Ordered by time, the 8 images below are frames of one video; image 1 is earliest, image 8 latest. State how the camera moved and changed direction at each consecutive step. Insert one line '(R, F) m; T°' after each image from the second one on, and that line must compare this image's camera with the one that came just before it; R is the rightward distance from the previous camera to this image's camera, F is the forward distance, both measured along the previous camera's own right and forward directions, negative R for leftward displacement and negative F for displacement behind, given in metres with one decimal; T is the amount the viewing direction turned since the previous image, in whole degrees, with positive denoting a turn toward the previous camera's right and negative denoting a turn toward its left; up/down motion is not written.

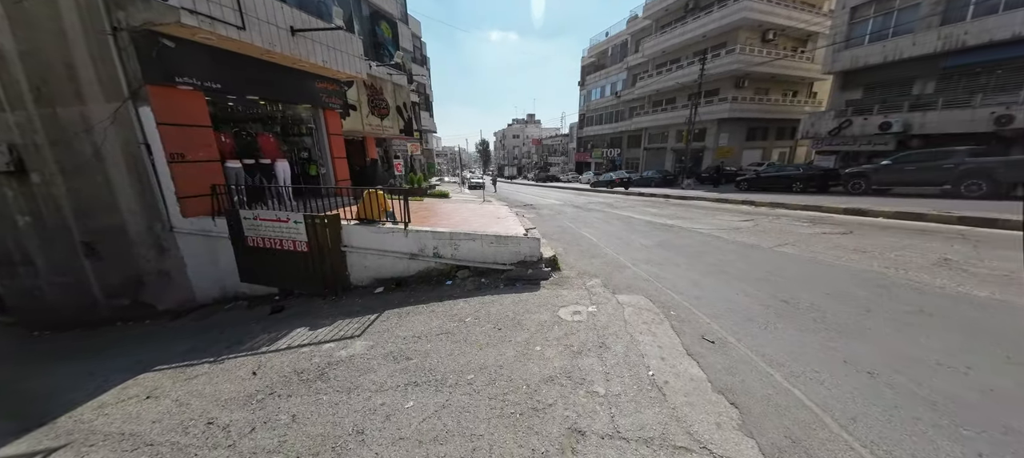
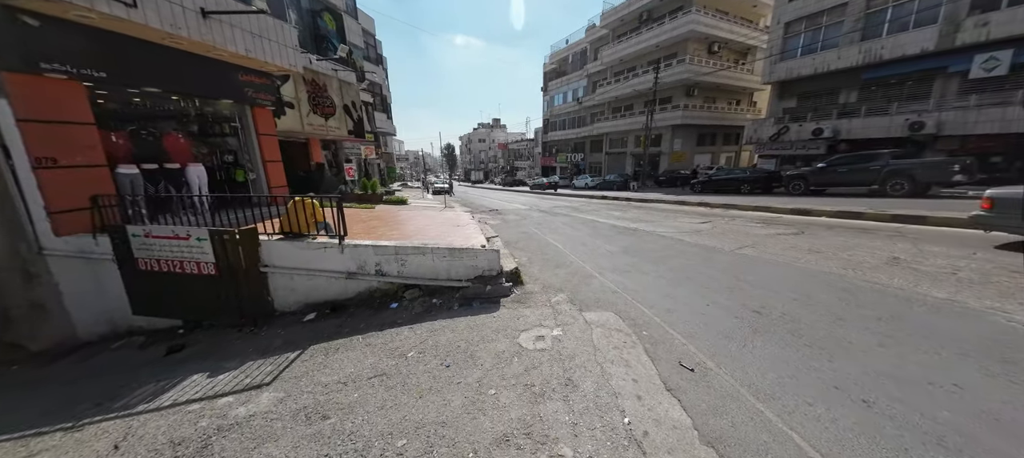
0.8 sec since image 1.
(+0.2, +0.5) m; +6°
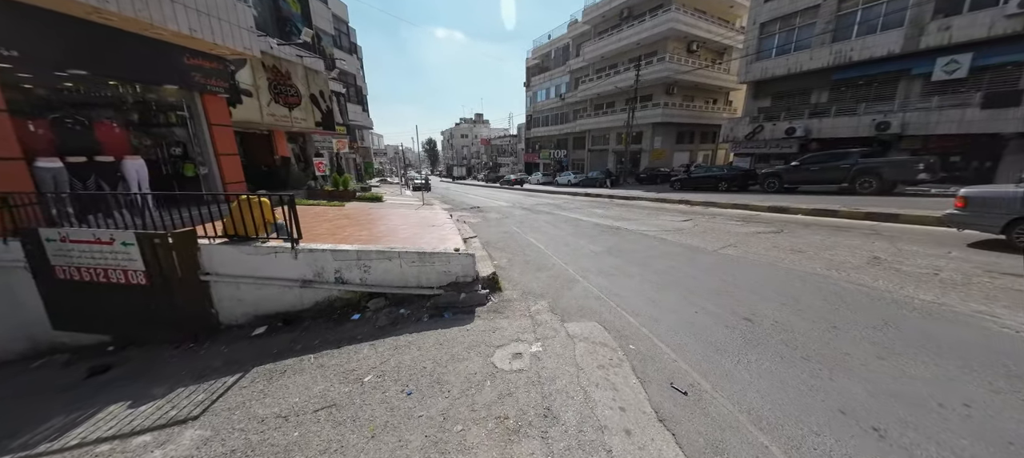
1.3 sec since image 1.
(+0.1, +0.4) m; +3°
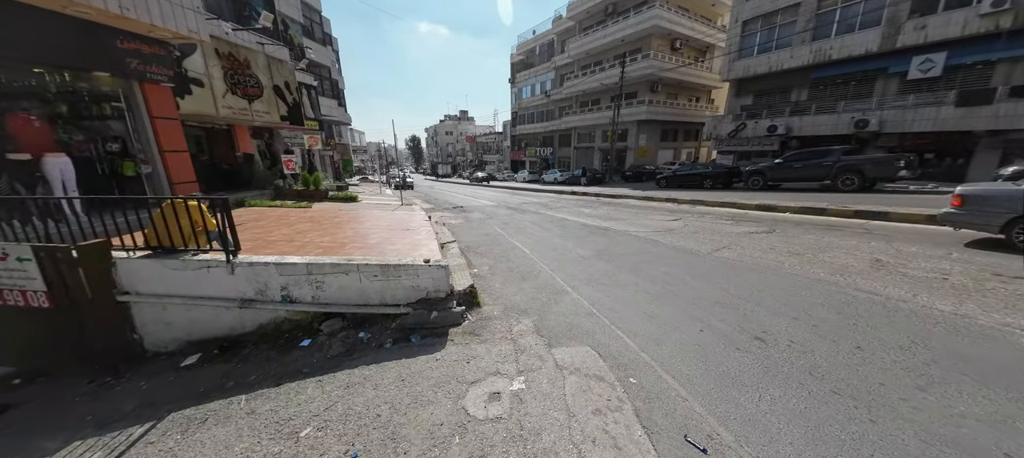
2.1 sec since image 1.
(+0.1, +0.5) m; +3°
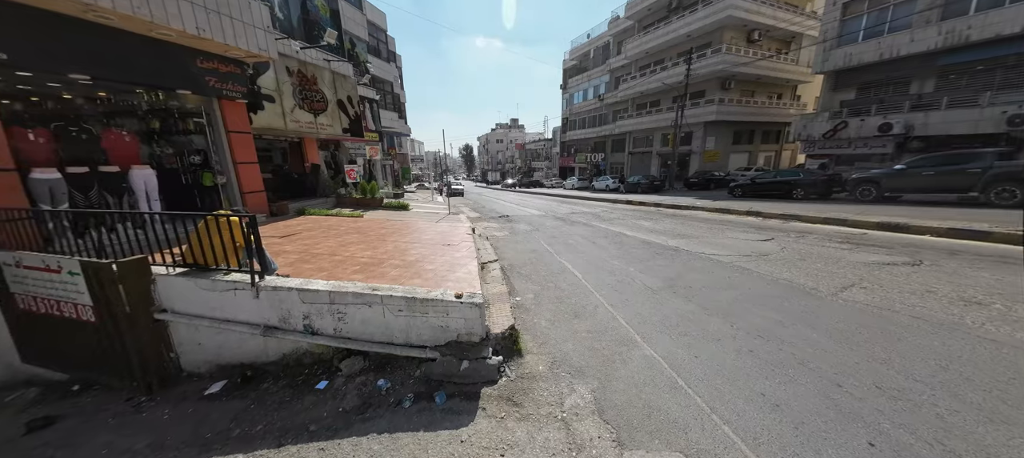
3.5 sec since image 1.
(-0.1, +0.7) m; -9°
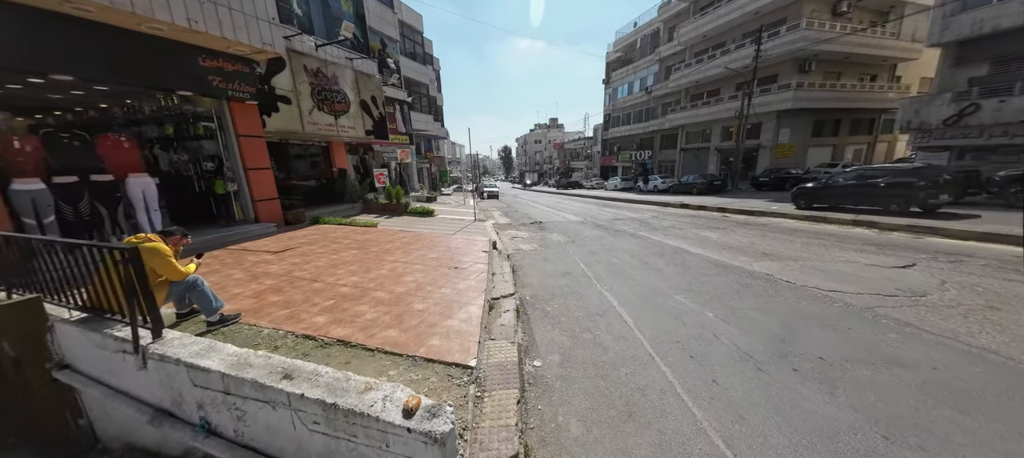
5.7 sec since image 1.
(+0.2, +1.3) m; -7°
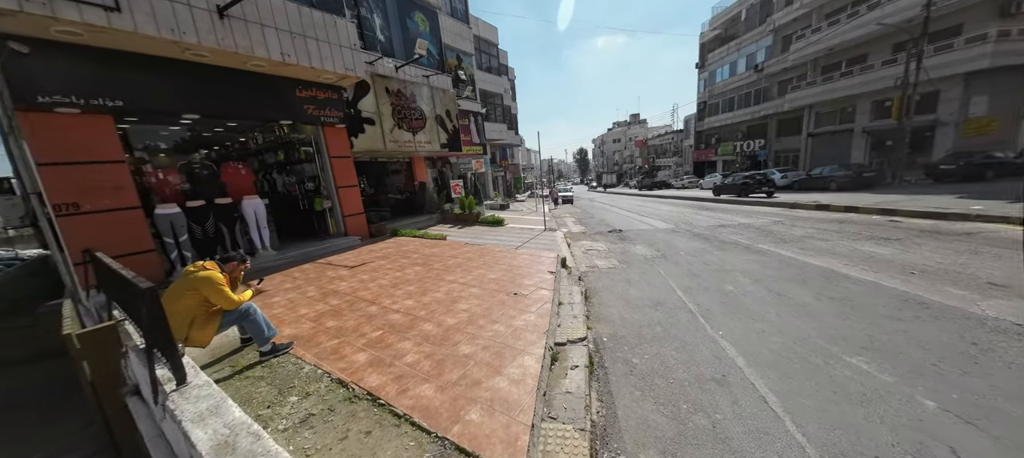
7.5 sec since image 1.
(+0.1, +0.8) m; -15°
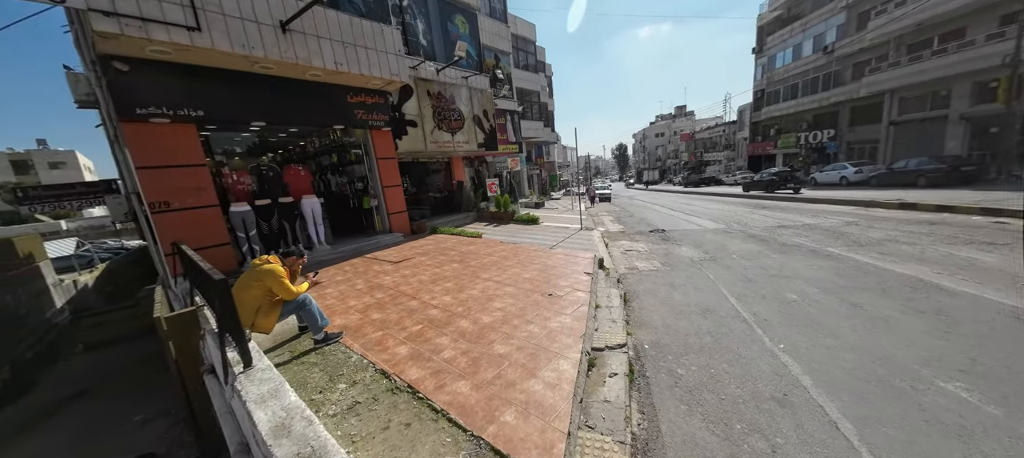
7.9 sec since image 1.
(0.0, 0.0) m; -7°
